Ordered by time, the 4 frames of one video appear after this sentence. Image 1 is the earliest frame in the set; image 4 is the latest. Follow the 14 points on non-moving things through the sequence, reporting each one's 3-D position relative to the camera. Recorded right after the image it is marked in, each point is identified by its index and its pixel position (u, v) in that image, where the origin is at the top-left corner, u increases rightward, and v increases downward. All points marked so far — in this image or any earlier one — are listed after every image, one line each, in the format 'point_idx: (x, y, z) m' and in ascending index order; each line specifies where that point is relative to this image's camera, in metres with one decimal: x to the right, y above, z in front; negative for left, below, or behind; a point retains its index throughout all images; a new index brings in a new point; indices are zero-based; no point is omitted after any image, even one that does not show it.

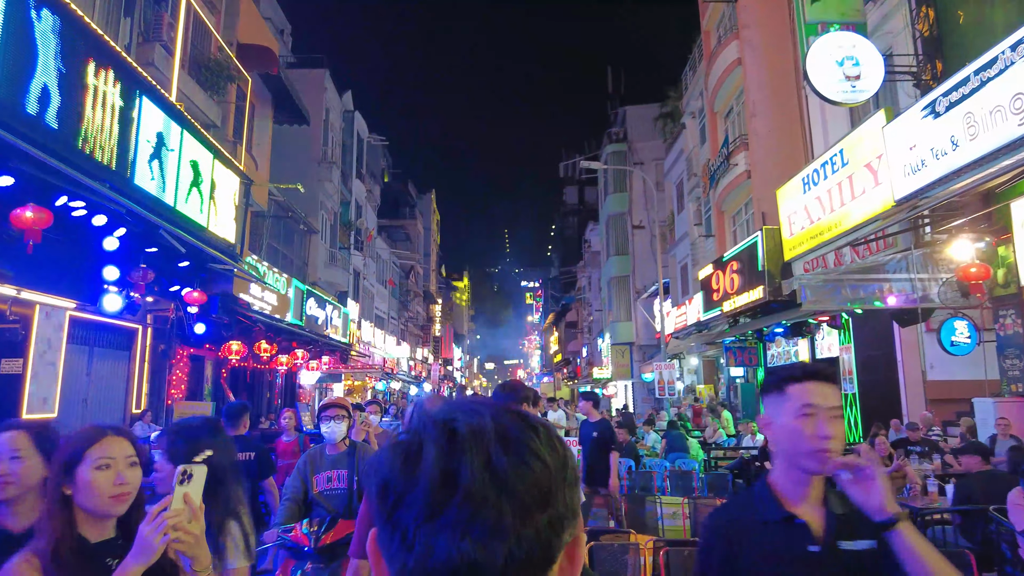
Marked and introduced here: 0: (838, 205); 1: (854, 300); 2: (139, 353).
0: (+6.3, +1.6, +11.3) m
1: (+5.5, -0.2, +9.5) m
2: (-7.5, -1.3, +11.8) m
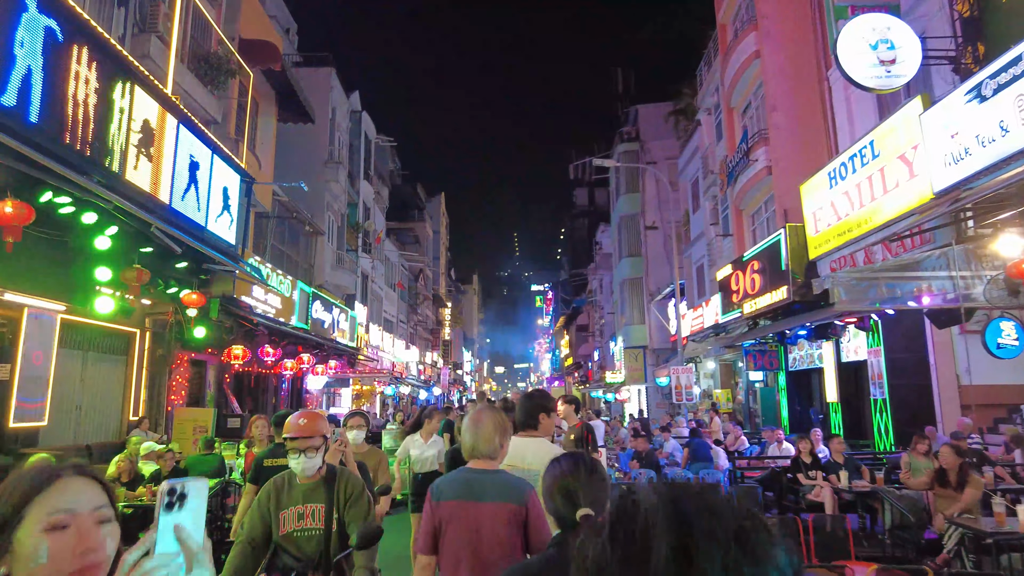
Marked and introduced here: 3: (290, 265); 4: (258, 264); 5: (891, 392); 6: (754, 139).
0: (+6.5, +1.6, +10.6) m
1: (+5.7, -0.2, +8.8) m
2: (-7.3, -1.3, +11.4) m
3: (-6.8, +0.7, +18.0) m
4: (-6.1, +0.6, +13.9) m
5: (+7.7, -2.1, +12.0) m
6: (+6.6, +4.1, +15.9) m
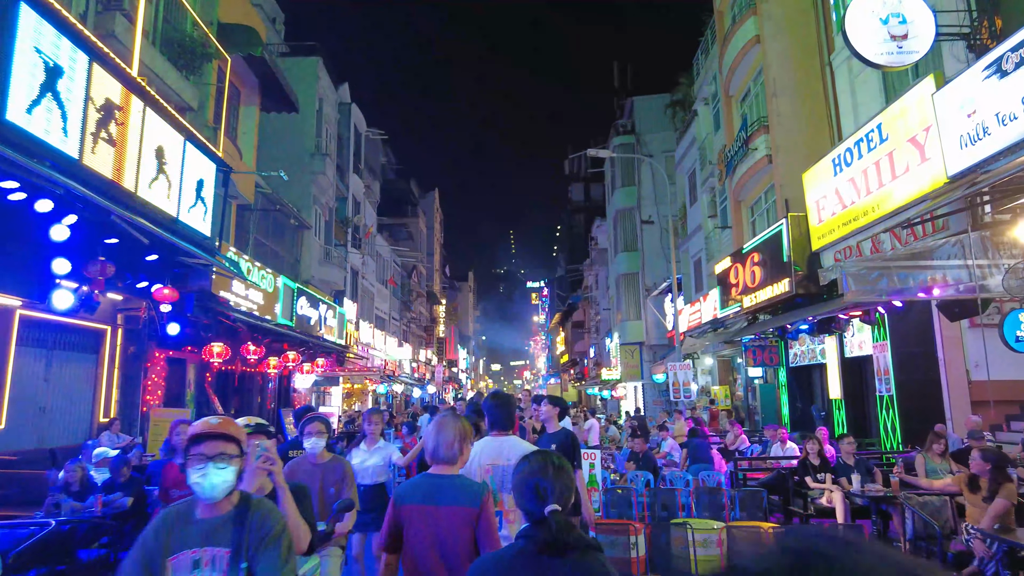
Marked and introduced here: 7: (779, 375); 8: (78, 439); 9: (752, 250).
0: (+6.3, +1.8, +10.1) m
1: (+5.5, -0.1, +8.3) m
2: (-7.4, -1.2, +10.8) m
3: (-7.0, +0.8, +17.4) m
4: (-6.3, +0.7, +13.4) m
5: (+7.6, -1.9, +11.5) m
6: (+6.3, +4.2, +15.4) m
7: (+7.7, -2.5, +17.0) m
8: (-7.5, -2.6, +10.2) m
9: (+6.2, +1.0, +15.1) m
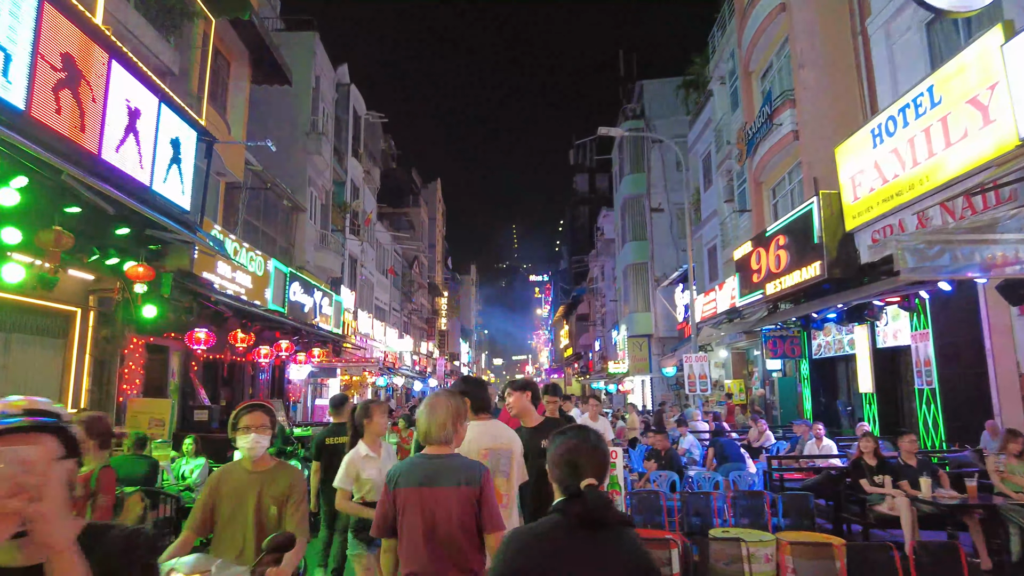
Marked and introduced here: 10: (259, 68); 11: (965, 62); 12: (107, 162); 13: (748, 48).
0: (+6.4, +2.1, +9.1) m
1: (+5.6, +0.2, +7.3) m
2: (-7.3, -0.9, +9.8) m
3: (-6.9, +1.3, +16.4) m
4: (-6.1, +1.1, +12.4) m
5: (+7.7, -1.6, +10.5) m
6: (+6.5, +4.6, +14.3) m
7: (+7.9, -2.2, +16.0) m
8: (-7.4, -2.2, +9.2) m
9: (+6.3, +1.3, +14.1) m
10: (-6.7, +5.8, +15.5) m
11: (+6.4, +3.2, +8.3) m
12: (-5.4, +1.7, +7.9) m
13: (+6.6, +6.7, +16.3) m
